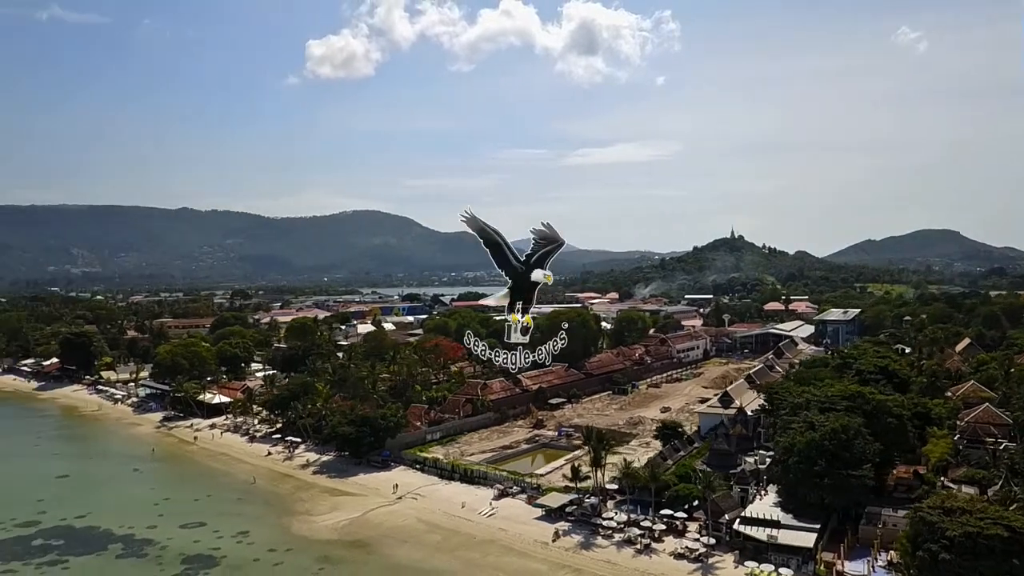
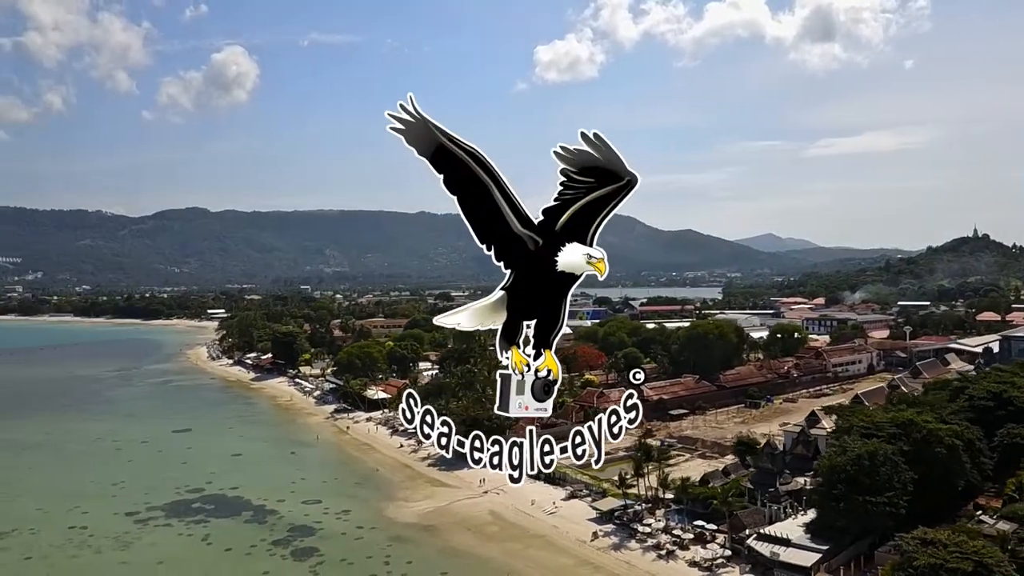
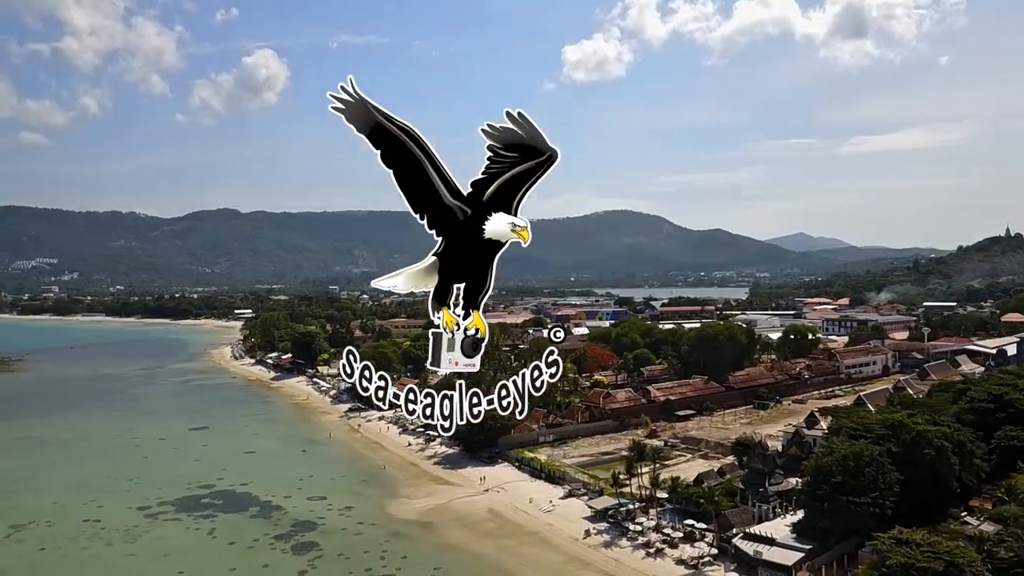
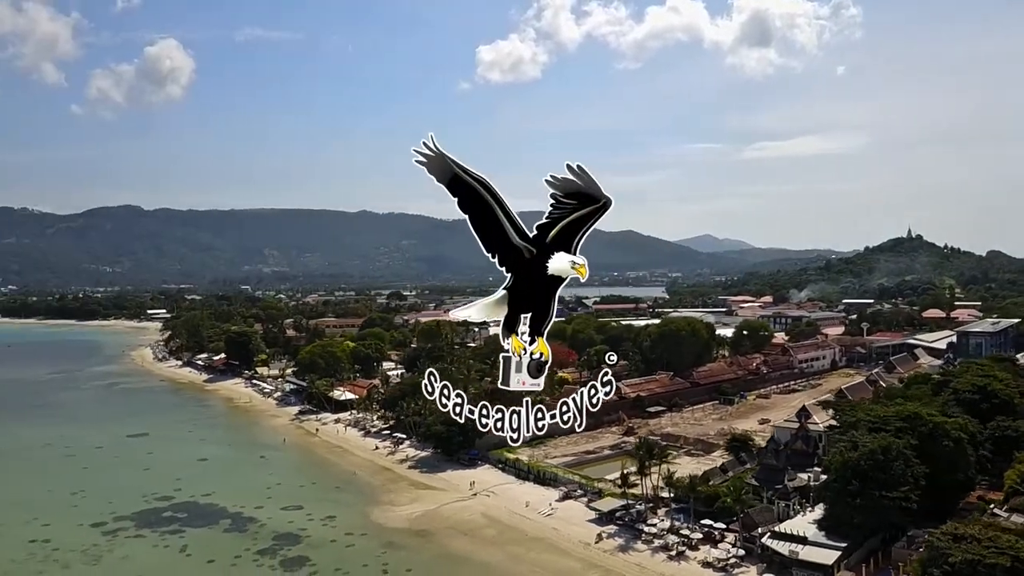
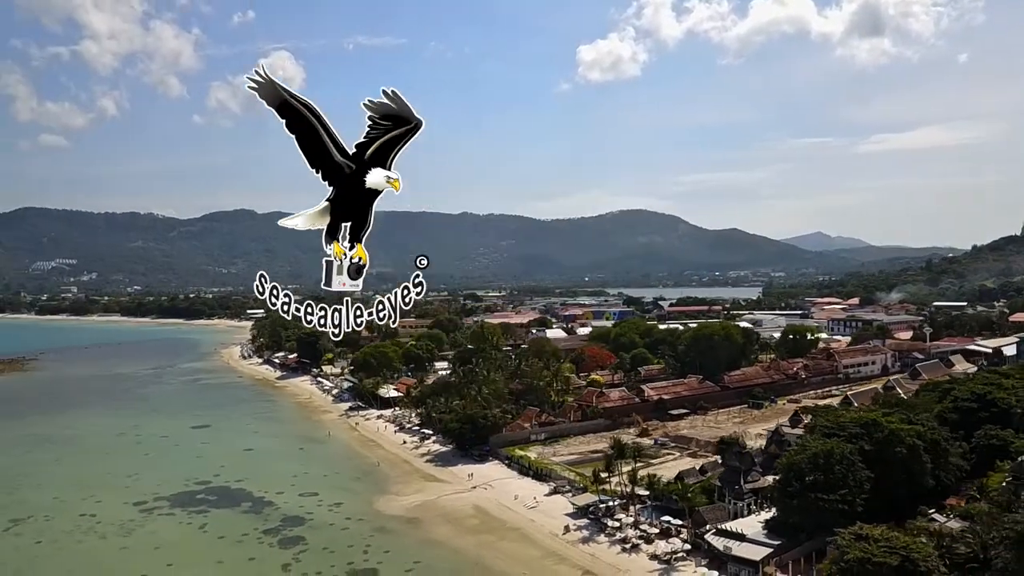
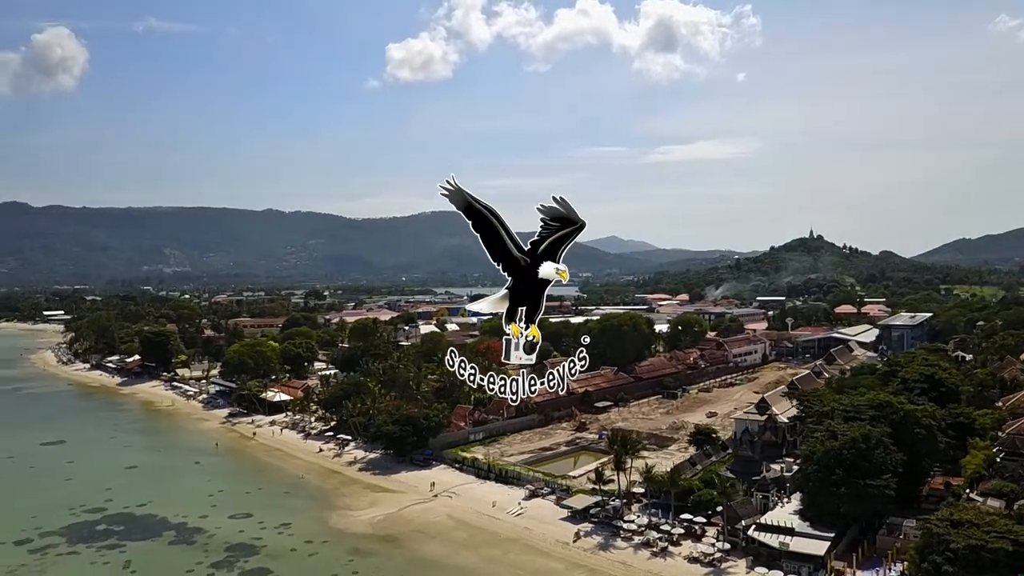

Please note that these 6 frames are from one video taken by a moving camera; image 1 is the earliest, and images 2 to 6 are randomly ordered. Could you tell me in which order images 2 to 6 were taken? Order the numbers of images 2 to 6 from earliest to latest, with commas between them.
6, 4, 2, 3, 5
